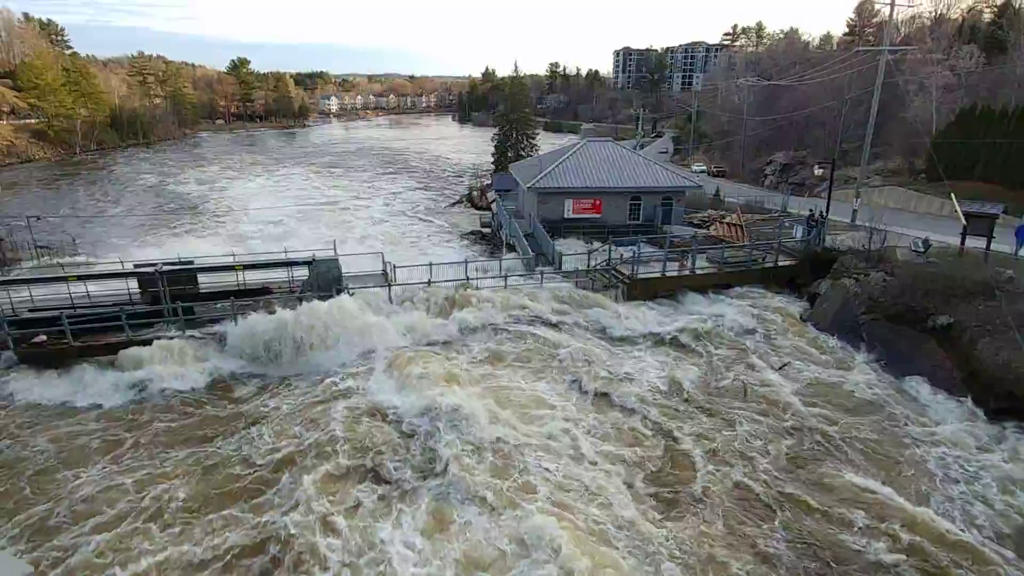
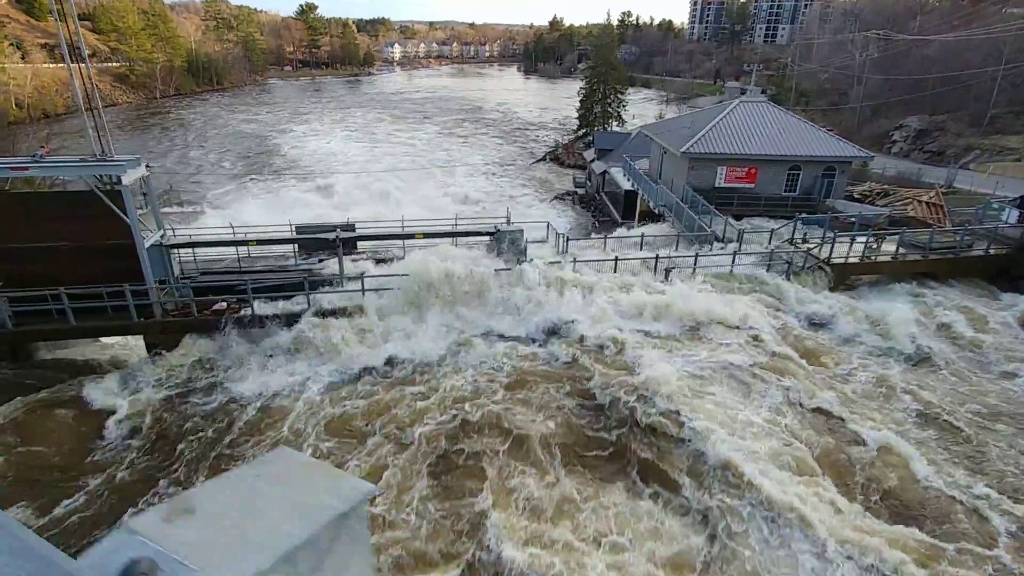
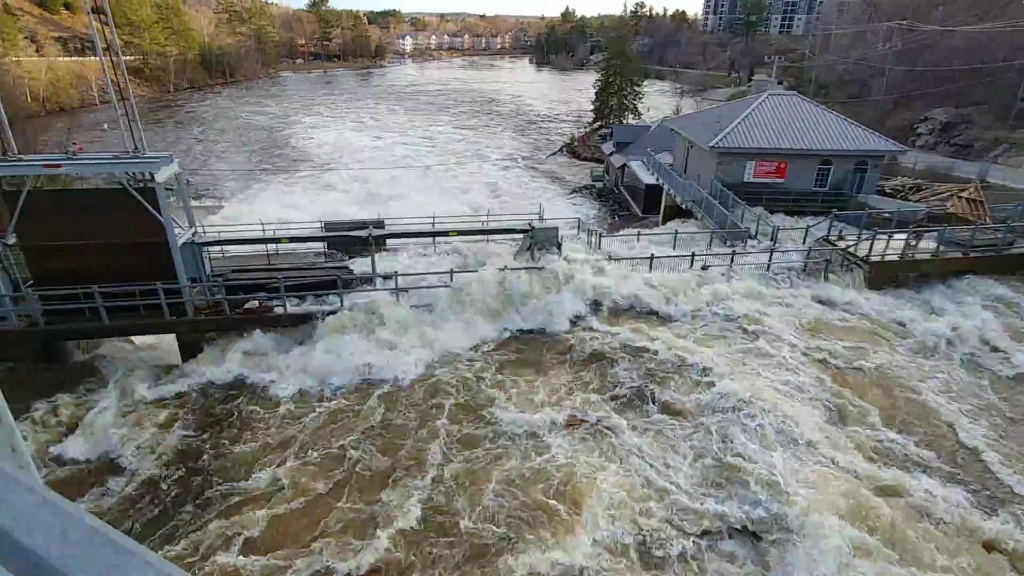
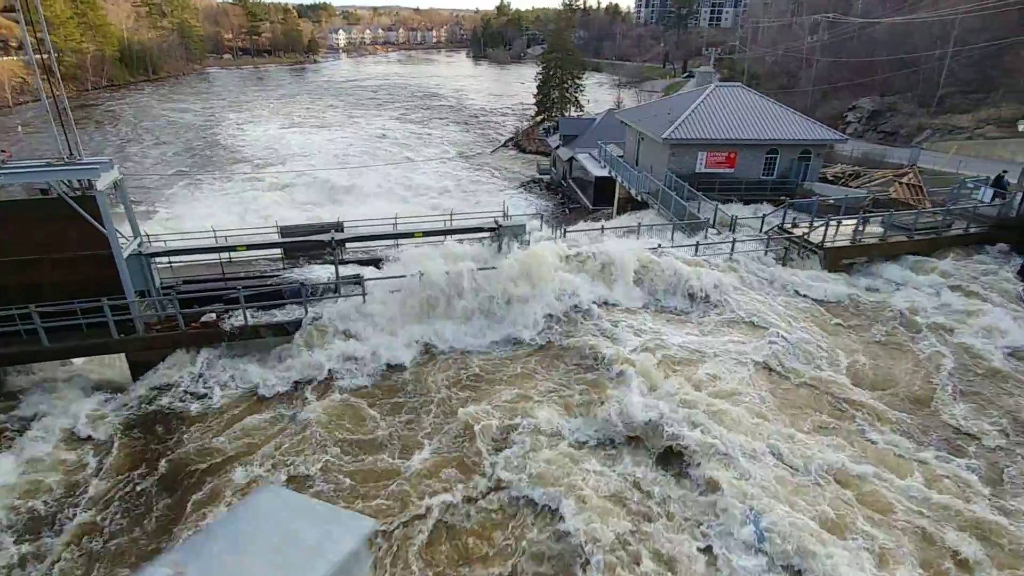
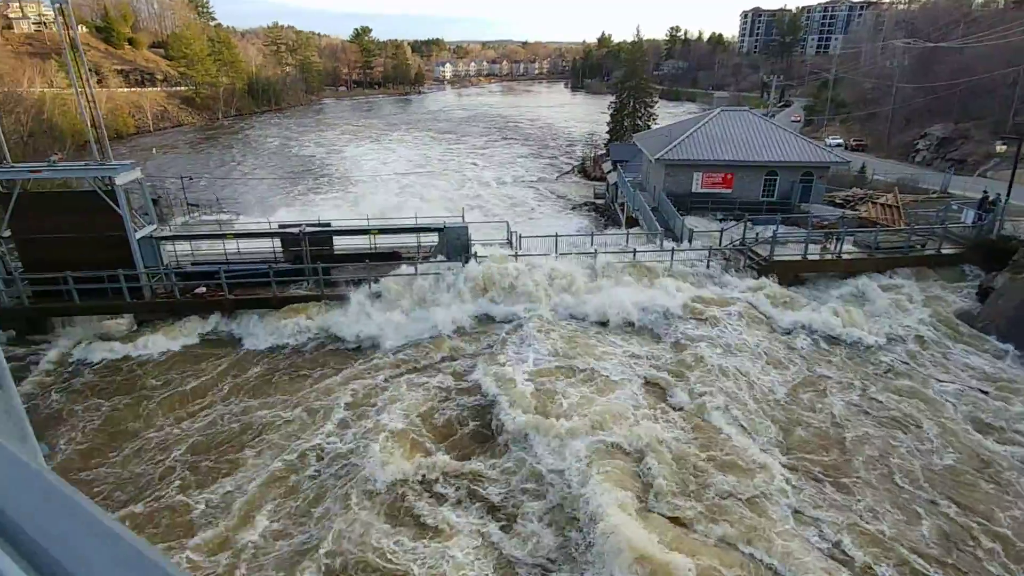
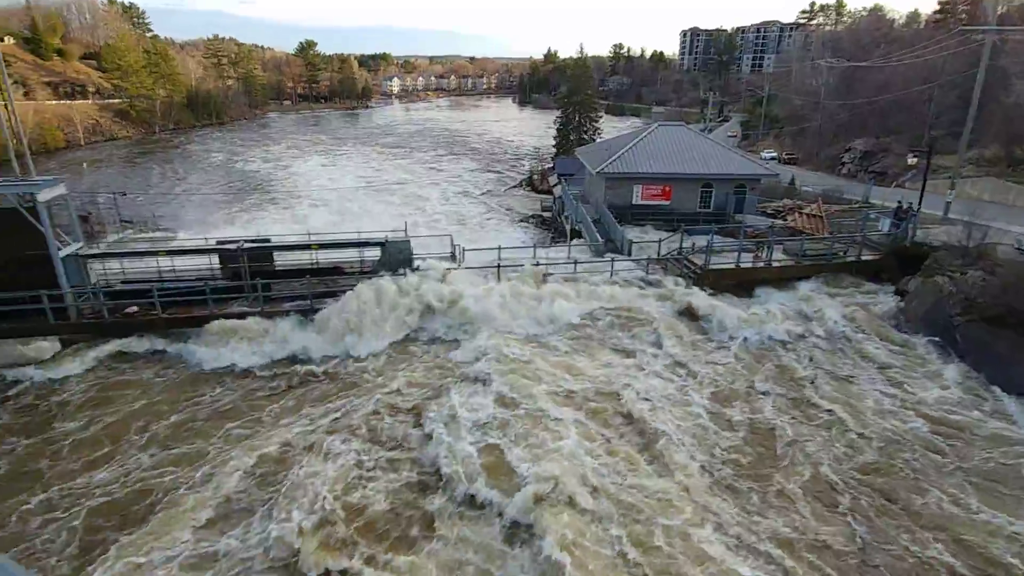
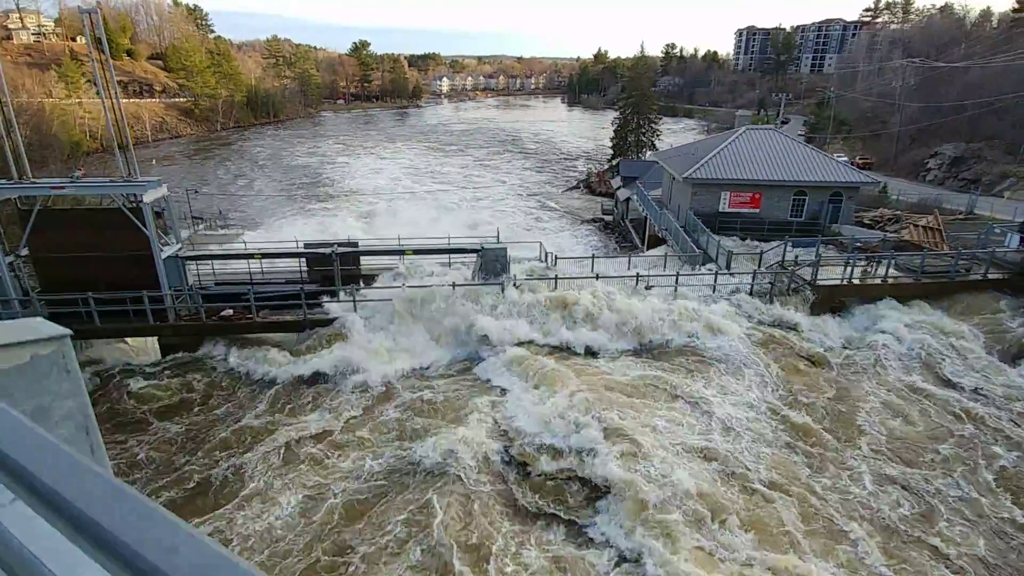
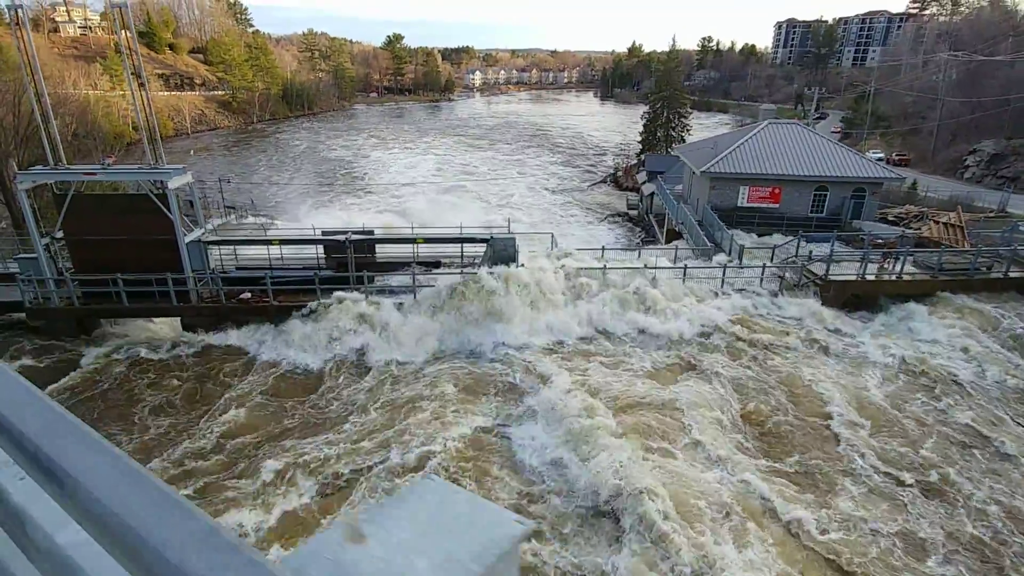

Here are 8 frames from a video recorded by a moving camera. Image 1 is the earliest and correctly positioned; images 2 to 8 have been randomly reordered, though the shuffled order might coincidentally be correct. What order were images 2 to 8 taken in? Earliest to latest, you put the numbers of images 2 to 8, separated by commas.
6, 5, 8, 7, 2, 3, 4
